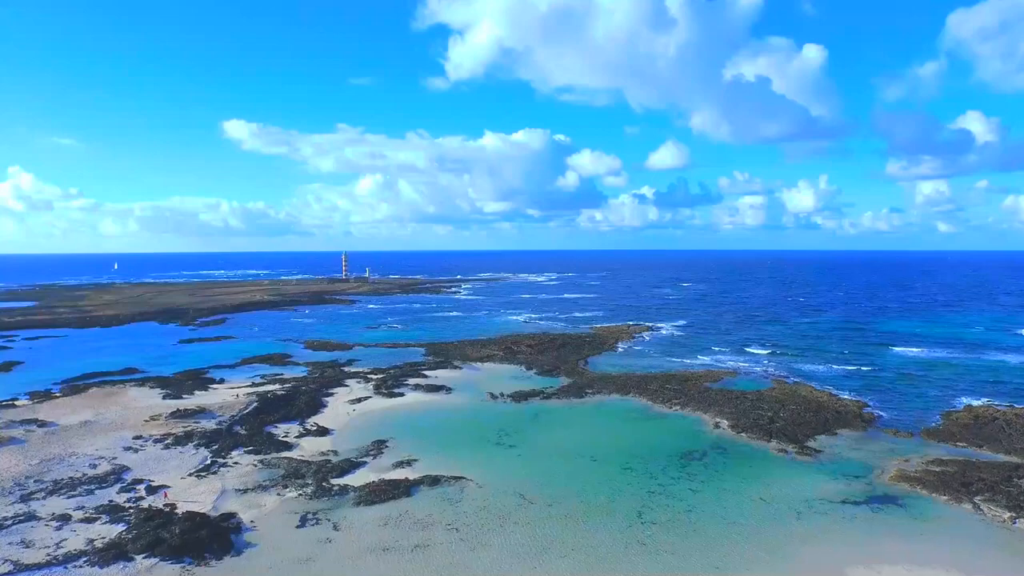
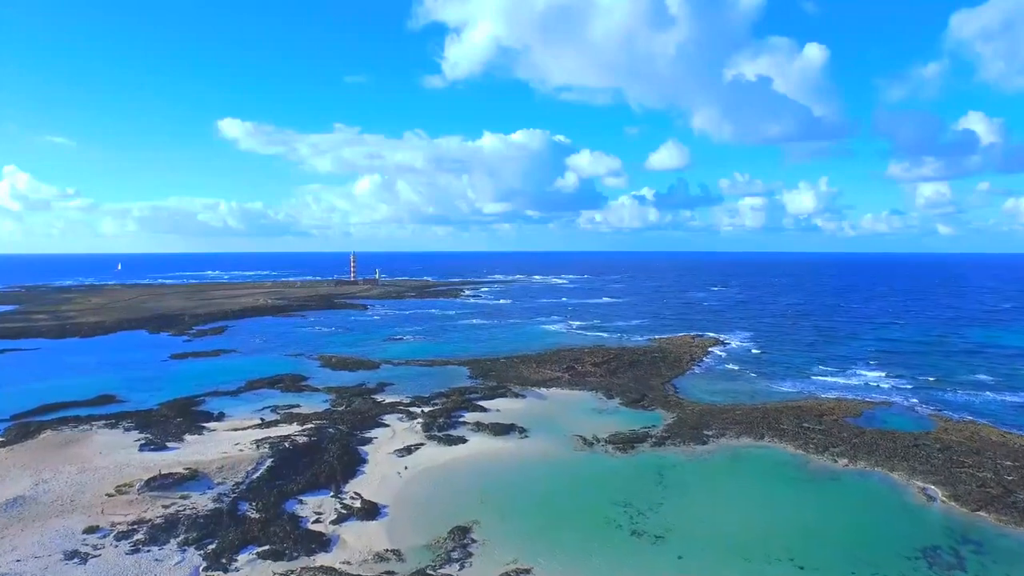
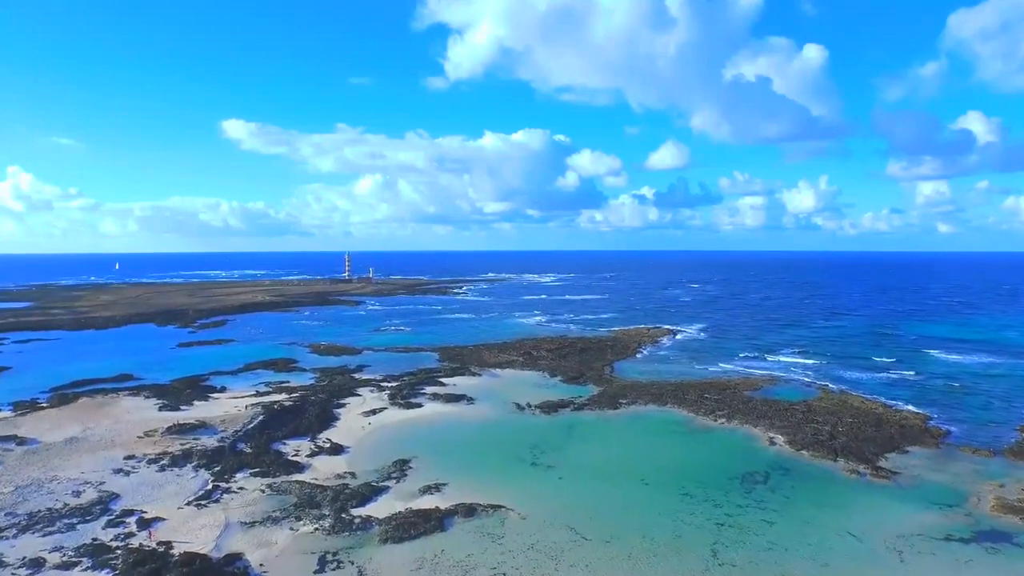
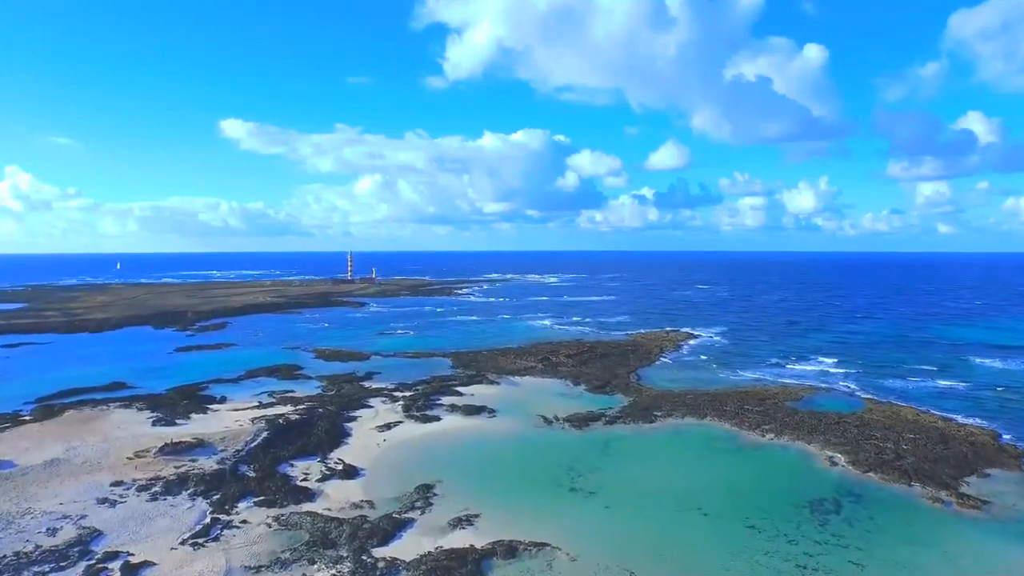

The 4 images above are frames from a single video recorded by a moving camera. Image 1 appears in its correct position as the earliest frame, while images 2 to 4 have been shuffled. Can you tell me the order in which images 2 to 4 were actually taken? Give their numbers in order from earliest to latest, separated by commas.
3, 4, 2
